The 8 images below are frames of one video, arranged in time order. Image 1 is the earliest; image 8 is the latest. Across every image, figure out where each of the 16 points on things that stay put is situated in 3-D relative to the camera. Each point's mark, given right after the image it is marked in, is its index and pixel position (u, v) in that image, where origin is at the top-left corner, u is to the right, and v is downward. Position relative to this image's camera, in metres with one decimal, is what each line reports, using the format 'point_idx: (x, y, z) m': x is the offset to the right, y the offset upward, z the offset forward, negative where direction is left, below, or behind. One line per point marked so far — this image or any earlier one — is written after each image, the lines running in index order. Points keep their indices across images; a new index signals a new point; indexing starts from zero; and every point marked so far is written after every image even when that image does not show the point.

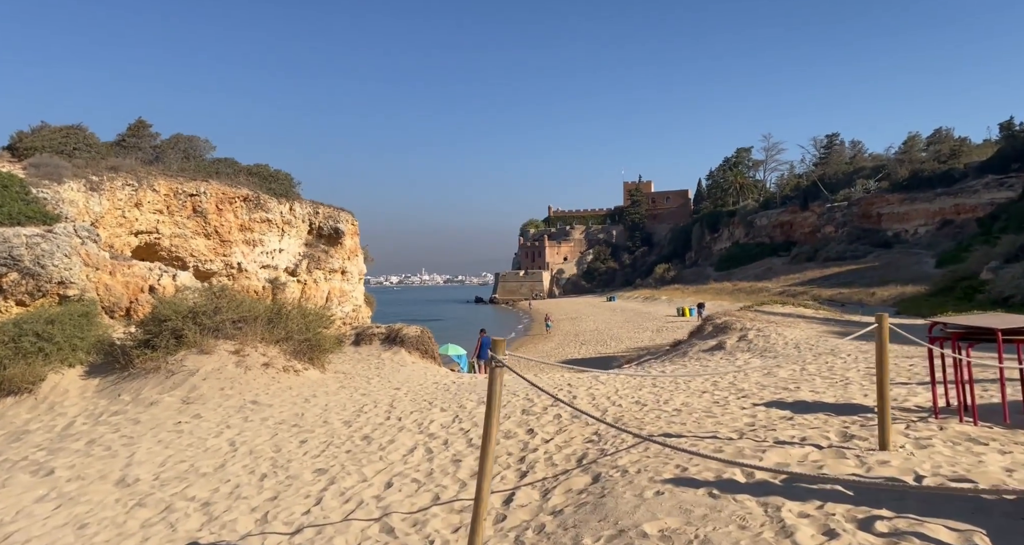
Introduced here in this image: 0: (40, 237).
0: (-8.5, +0.6, +11.4) m
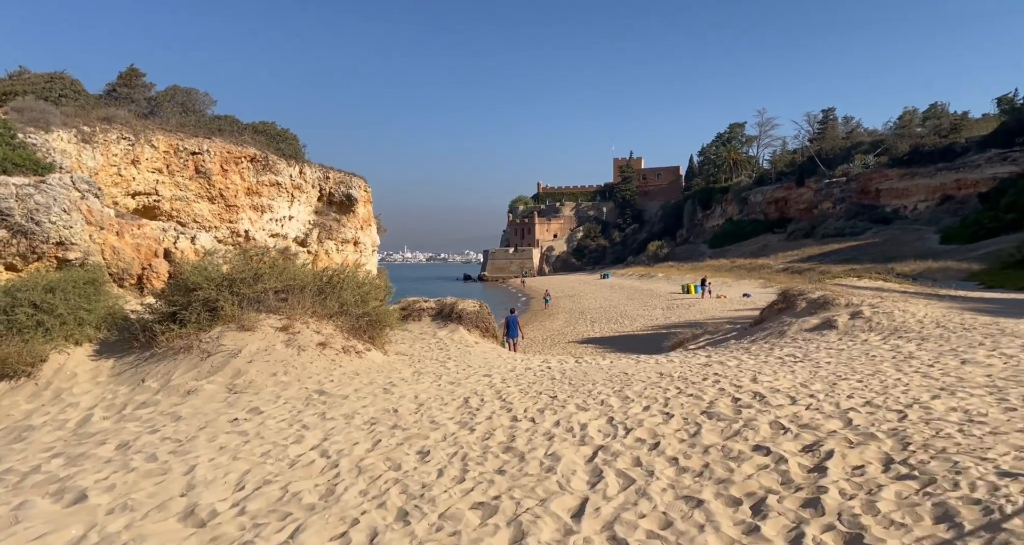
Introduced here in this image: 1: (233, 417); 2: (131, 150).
0: (-7.1, +1.3, +9.4) m
1: (-2.7, -1.4, +6.3) m
2: (-7.4, +2.3, +12.3) m
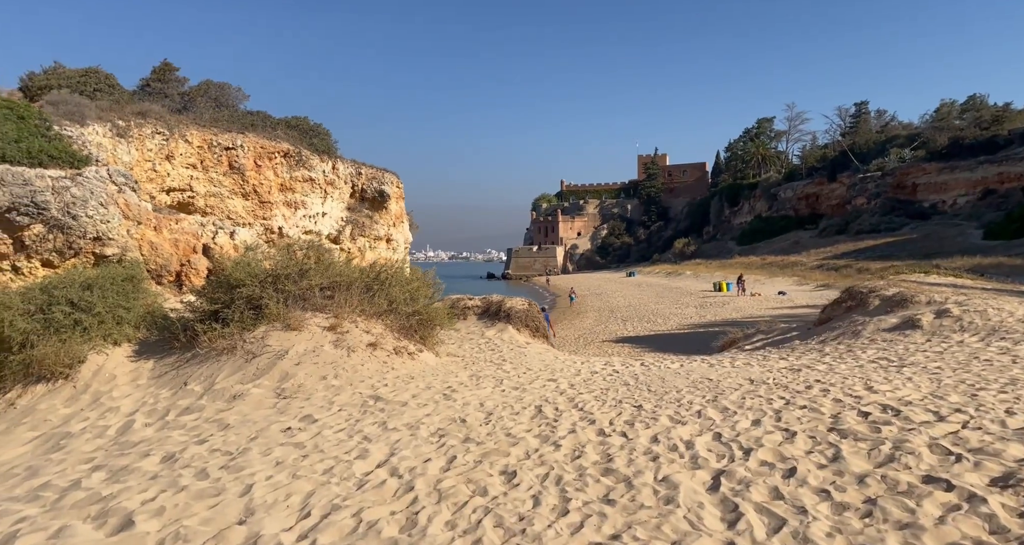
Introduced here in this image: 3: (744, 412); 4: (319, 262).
0: (-6.3, +1.3, +9.0) m
1: (-2.0, -1.4, +5.7) m
2: (-6.4, +2.4, +11.9) m
3: (+1.8, -1.1, +5.1) m
4: (-2.7, +0.1, +8.9) m
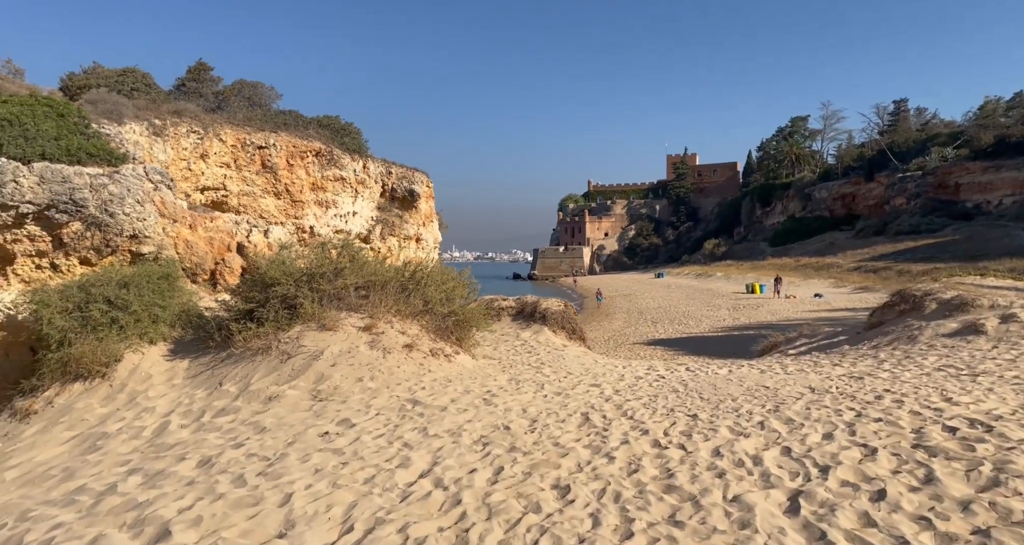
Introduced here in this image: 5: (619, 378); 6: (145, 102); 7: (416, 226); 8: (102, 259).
0: (-5.7, +1.3, +9.0) m
1: (-1.6, -1.4, +5.5) m
2: (-5.8, +2.4, +11.9) m
3: (+2.2, -1.1, +4.7) m
4: (-2.2, +0.2, +8.7) m
5: (+1.2, -1.2, +7.4) m
6: (-6.8, +3.2, +11.9) m
7: (-2.4, +1.2, +16.3) m
8: (-5.8, +0.2, +9.0) m
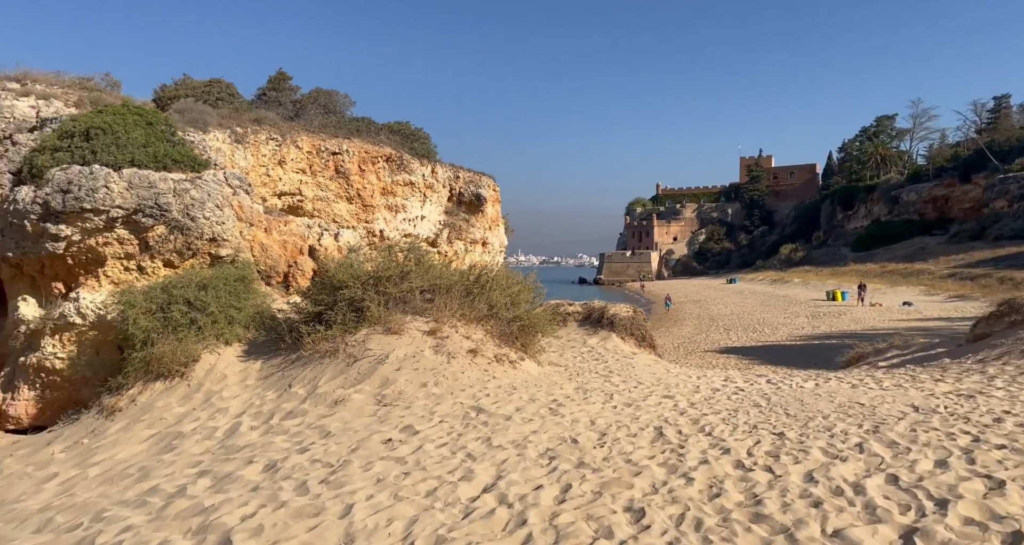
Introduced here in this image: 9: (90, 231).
0: (-4.7, +1.3, +9.3) m
1: (-1.1, -1.4, +5.4) m
2: (-4.5, +2.3, +12.2) m
3: (+2.7, -1.2, +4.2) m
4: (-1.2, +0.1, +8.6) m
5: (+2.0, -1.3, +7.0) m
6: (-5.5, +3.1, +12.3) m
7: (-0.7, +1.1, +16.2) m
8: (-4.8, +0.2, +9.3) m
9: (-5.7, +0.6, +8.6) m
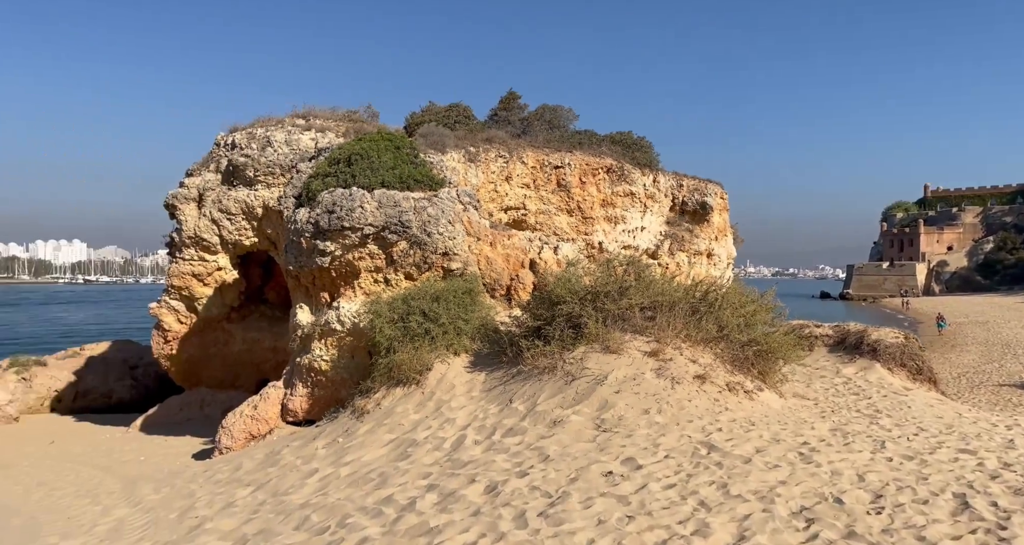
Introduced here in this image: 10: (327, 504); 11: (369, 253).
0: (-1.4, +1.1, +9.9) m
1: (+0.8, -1.5, +5.0) m
2: (-0.1, +2.1, +12.6) m
3: (+3.9, -1.3, +2.6) m
4: (+1.7, -0.1, +8.1) m
5: (+4.2, -1.5, +5.5) m
6: (-1.0, +2.9, +13.1) m
7: (+4.8, +0.7, +15.1) m
8: (-1.4, 0.0, +10.0) m
9: (-2.5, +0.4, +9.6) m
10: (-1.7, -2.1, +5.8) m
11: (-2.2, +0.3, +9.7) m
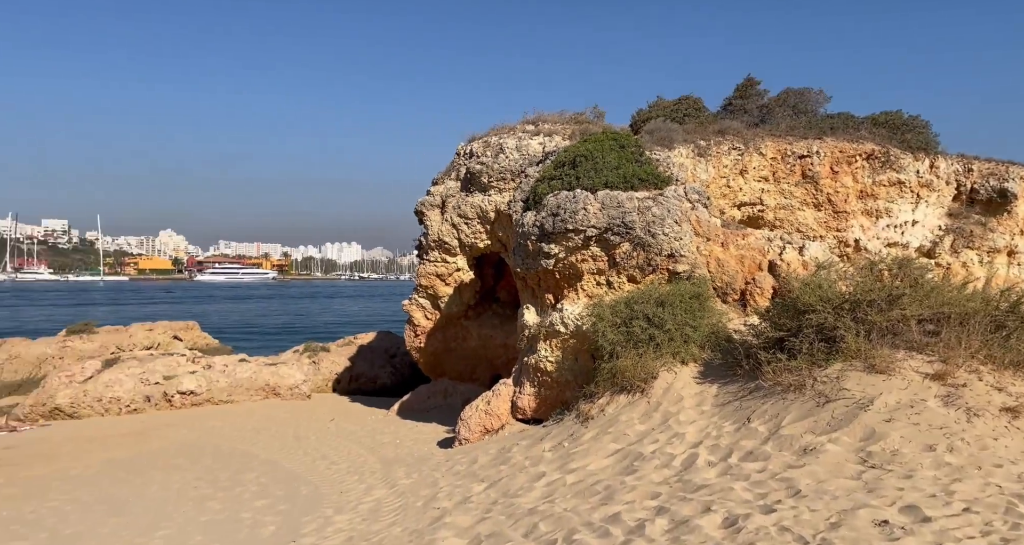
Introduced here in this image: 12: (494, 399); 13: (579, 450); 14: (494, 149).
0: (+2.1, +1.1, +9.4) m
1: (+2.4, -1.6, +4.0) m
2: (+4.1, +2.0, +11.4) m
3: (+4.5, -1.3, +0.7) m
4: (+4.3, -0.1, +6.6) m
5: (+5.7, -1.5, +3.3) m
6: (+3.5, +2.8, +12.2) m
7: (+9.6, +0.7, +12.1) m
8: (+2.0, -0.1, +9.4) m
9: (+0.9, +0.4, +9.5) m
10: (+0.4, -2.1, +5.6) m
11: (+1.2, +0.3, +9.5) m
12: (-0.3, -1.9, +9.7) m
13: (+0.7, -1.9, +7.0) m
14: (-0.4, +2.3, +11.7) m
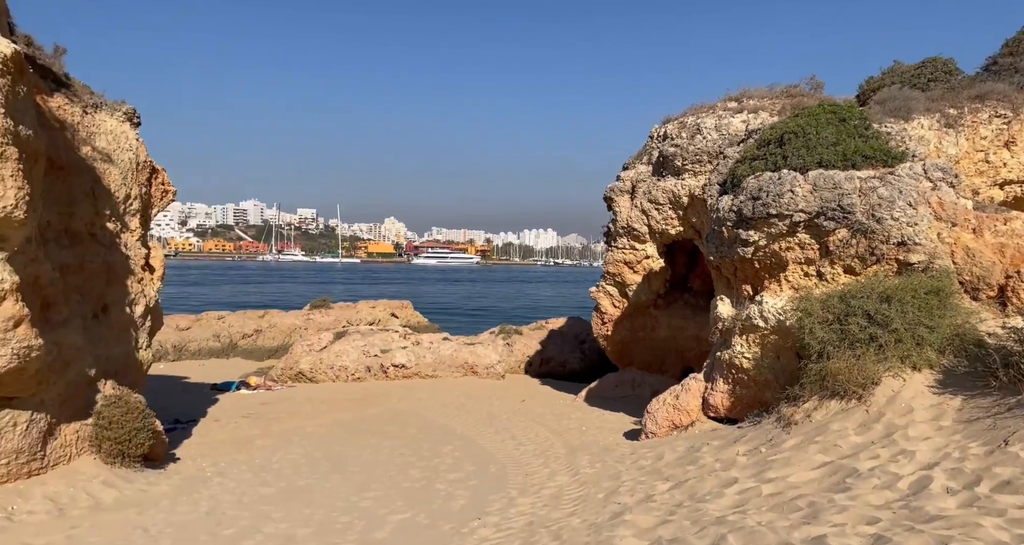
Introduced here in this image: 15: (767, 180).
0: (+4.7, +1.2, +8.1) m
1: (+3.3, -1.5, +2.9) m
2: (+7.3, +2.2, +9.4) m
3: (+4.3, -1.4, -0.9) m
4: (+6.0, -0.1, +4.8) m
5: (+6.3, -1.6, +1.2) m
6: (+6.9, +3.0, +10.3) m
7: (+12.7, +0.7, +8.4) m
8: (+4.6, +0.1, +8.2) m
9: (+3.6, +0.5, +8.5) m
10: (+1.8, -2.0, +5.0) m
11: (+3.9, +0.4, +8.5) m
12: (+2.5, -1.8, +9.2) m
13: (+2.6, -1.8, +6.3) m
14: (+3.1, +2.5, +11.0) m
15: (+3.5, +1.3, +8.6) m
